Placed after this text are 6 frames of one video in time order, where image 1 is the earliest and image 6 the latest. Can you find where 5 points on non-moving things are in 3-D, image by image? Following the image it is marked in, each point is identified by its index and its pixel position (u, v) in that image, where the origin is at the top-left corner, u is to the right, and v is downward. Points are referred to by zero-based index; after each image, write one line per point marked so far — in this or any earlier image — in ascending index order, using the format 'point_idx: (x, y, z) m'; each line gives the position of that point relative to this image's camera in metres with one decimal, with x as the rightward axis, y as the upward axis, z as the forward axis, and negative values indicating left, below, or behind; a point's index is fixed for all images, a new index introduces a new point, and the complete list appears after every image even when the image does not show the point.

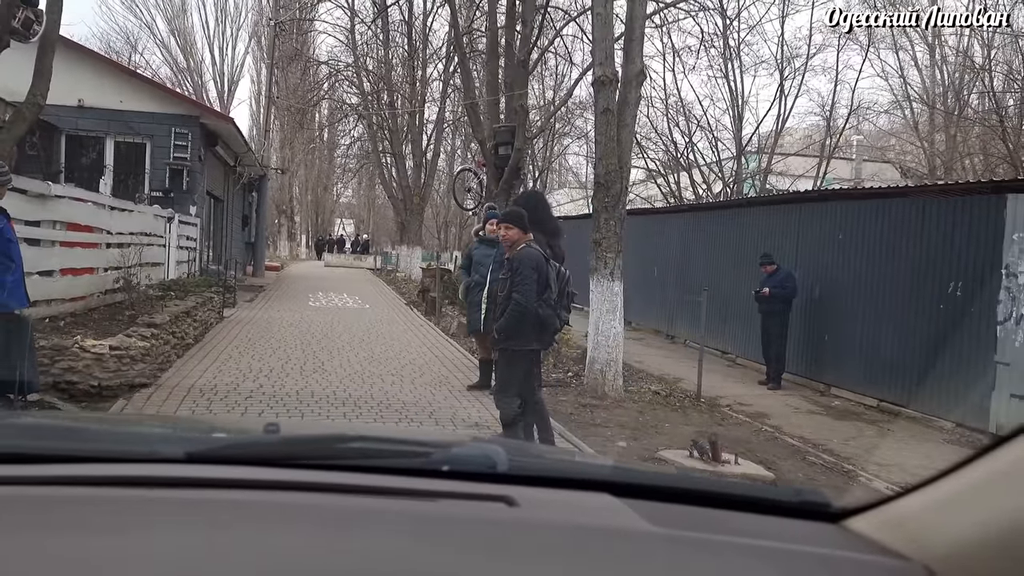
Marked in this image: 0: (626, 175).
0: (+1.1, +1.1, +7.9) m
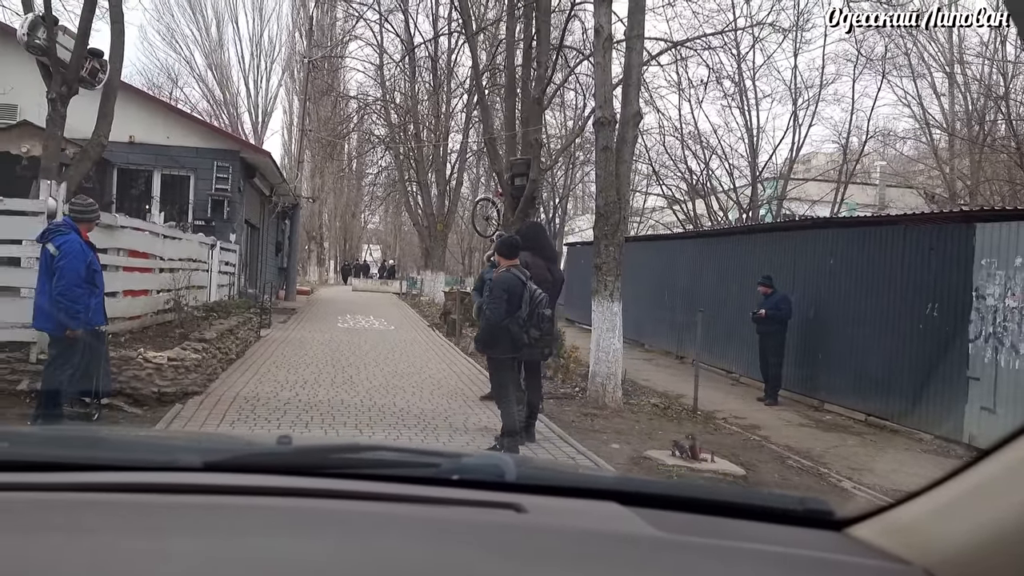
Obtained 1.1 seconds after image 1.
0: (+1.2, +0.9, +8.8) m
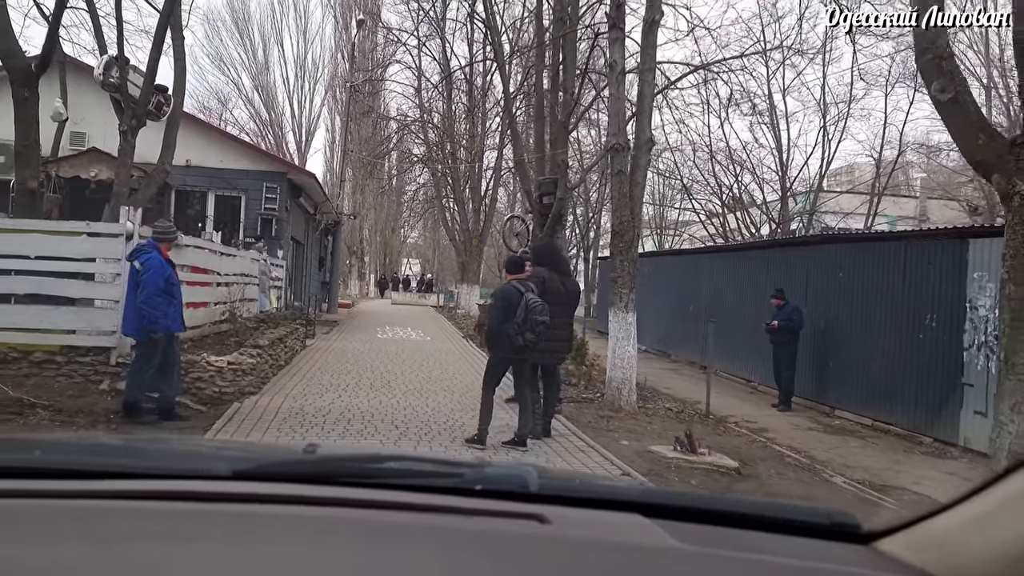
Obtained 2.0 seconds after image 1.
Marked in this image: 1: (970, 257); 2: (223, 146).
0: (+1.5, +0.8, +9.5) m
1: (+5.0, +0.3, +8.9) m
2: (-6.1, +3.0, +17.2) m
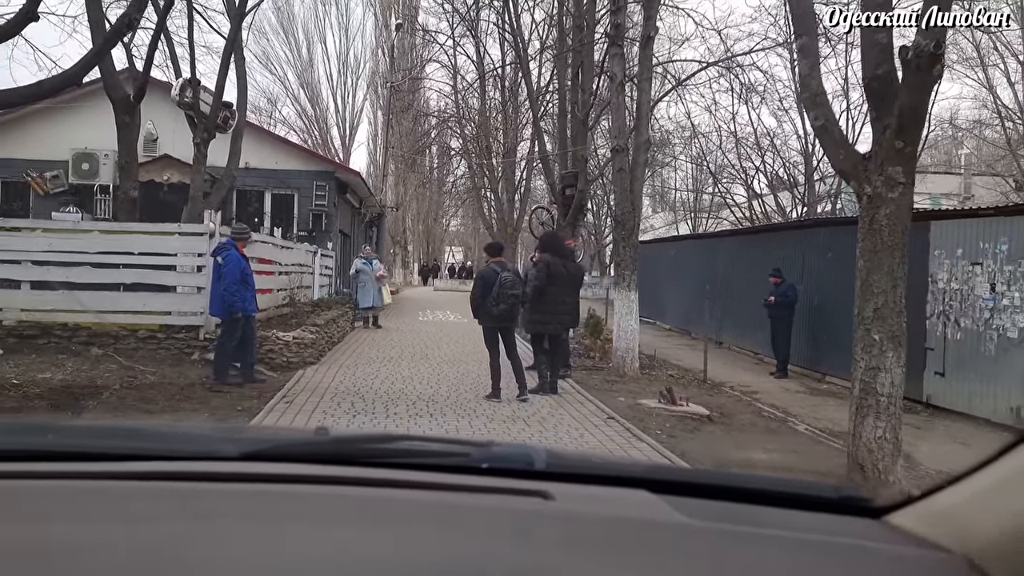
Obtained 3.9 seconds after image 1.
0: (+1.7, +1.0, +11.0) m
1: (+5.2, +0.6, +10.2) m
2: (-5.5, +3.2, +19.0) m
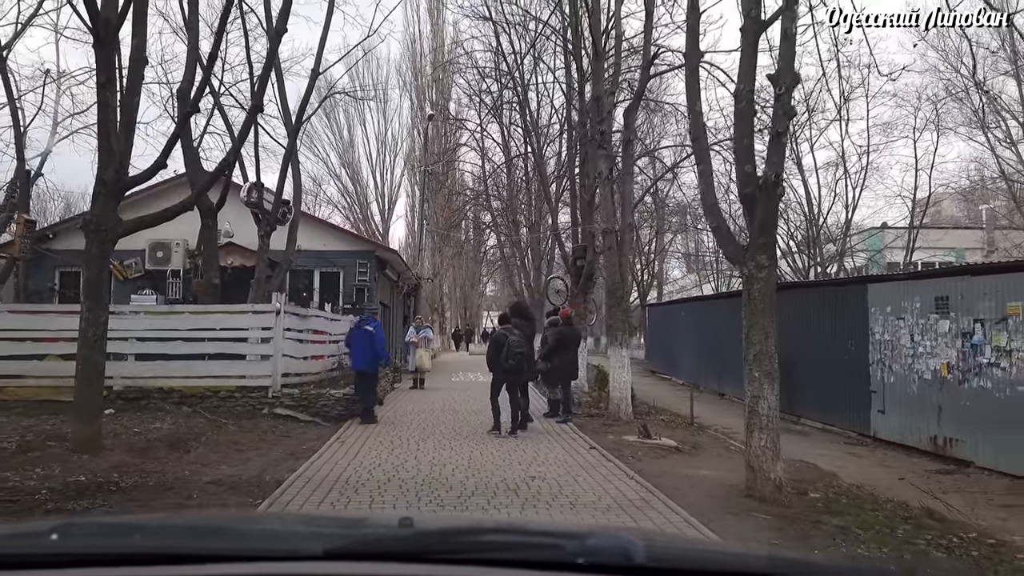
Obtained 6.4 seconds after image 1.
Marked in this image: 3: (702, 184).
0: (+1.8, +0.1, +13.2) m
1: (+5.3, -0.1, +12.2) m
2: (-5.0, +1.5, +21.7) m
3: (+1.8, +1.0, +7.7) m
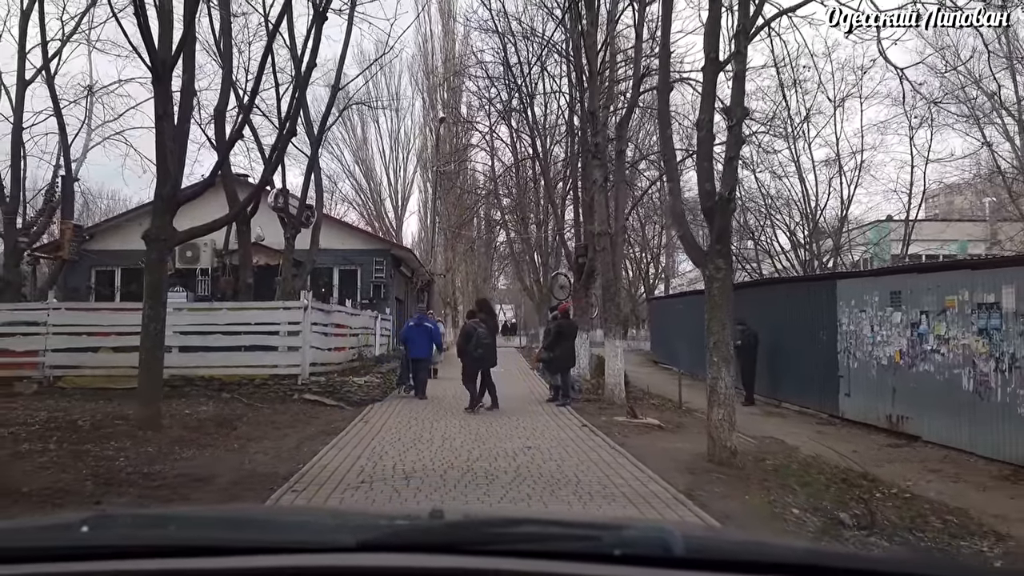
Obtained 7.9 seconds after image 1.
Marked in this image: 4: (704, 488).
0: (+1.9, +0.1, +14.5) m
1: (+5.4, 0.0, +13.5) m
2: (-4.8, +1.6, +23.2) m
3: (+1.8, +1.0, +9.1) m
4: (+1.8, -1.9, +7.6) m
